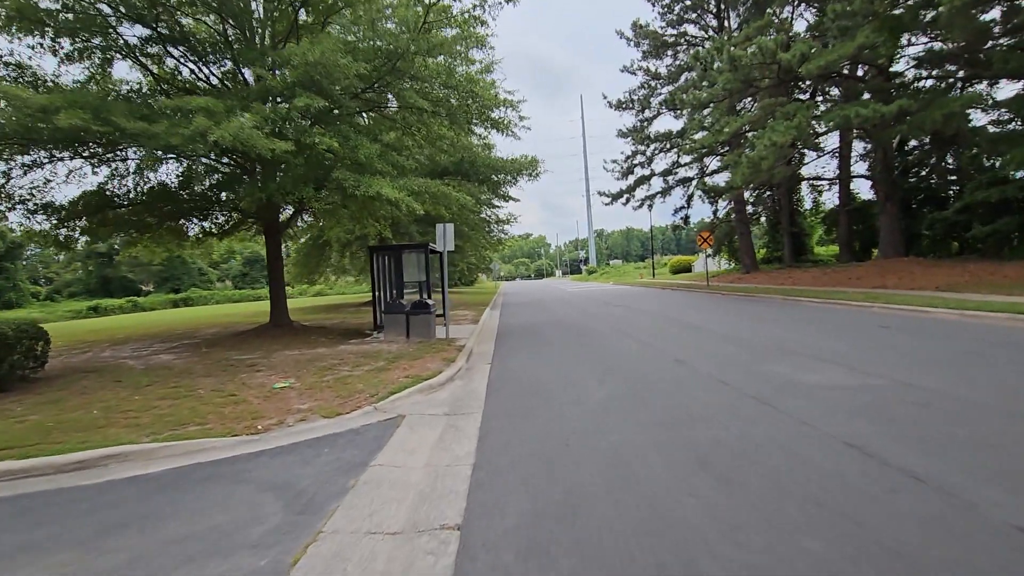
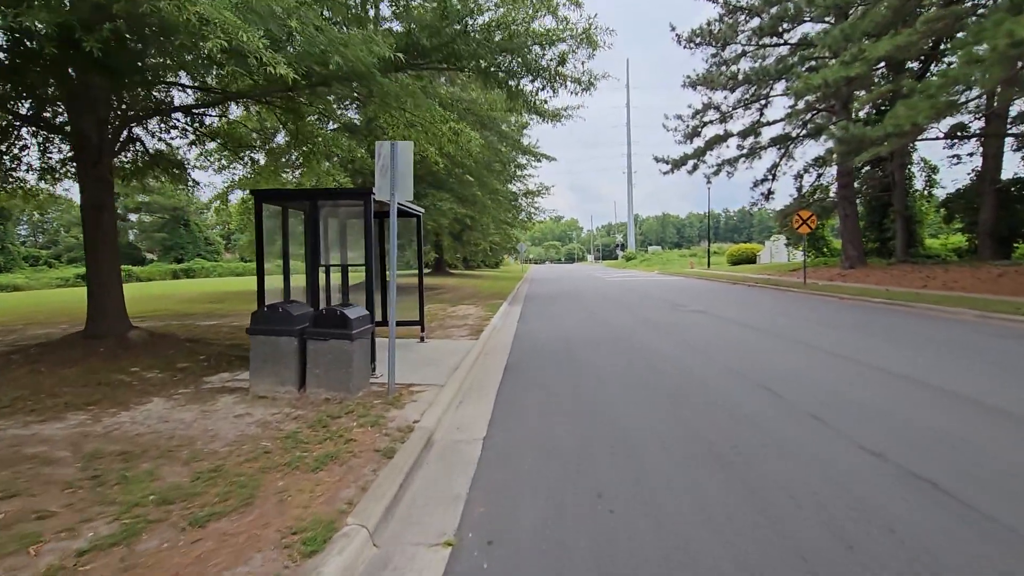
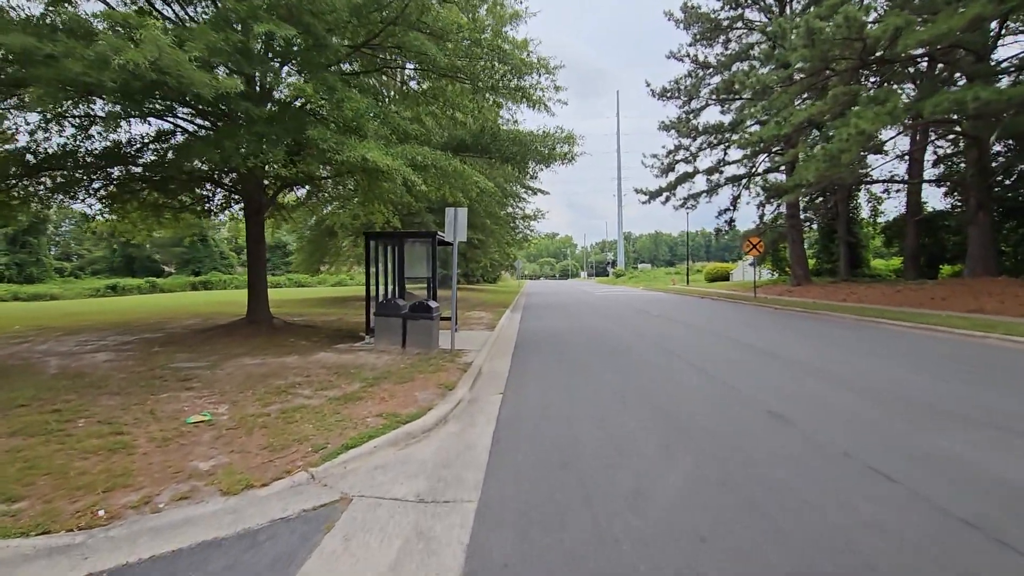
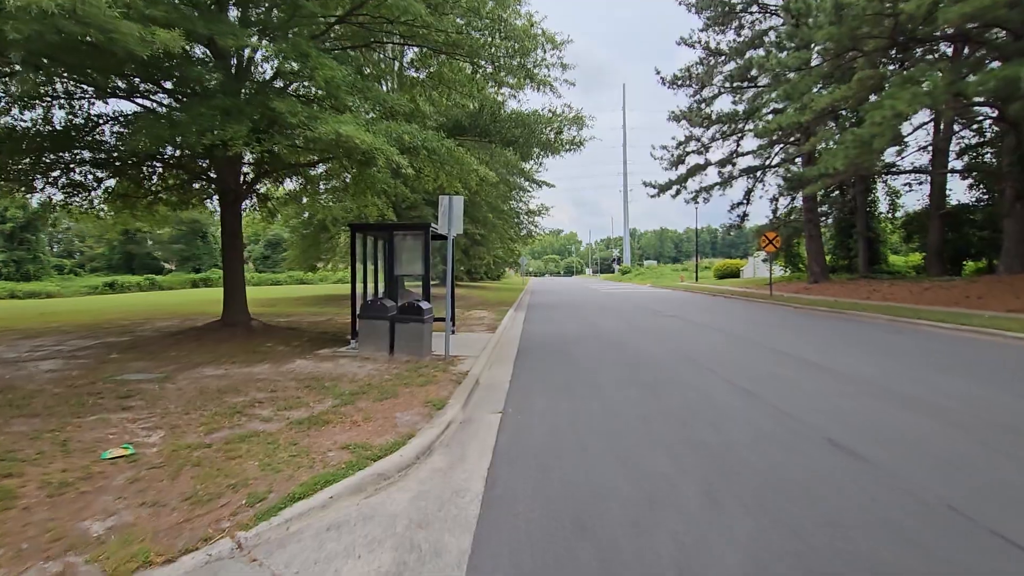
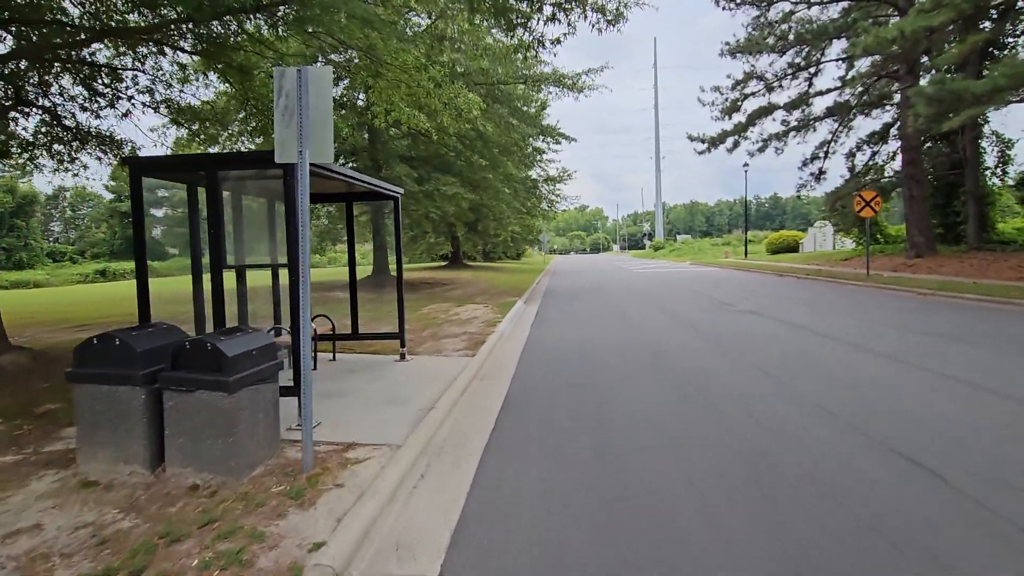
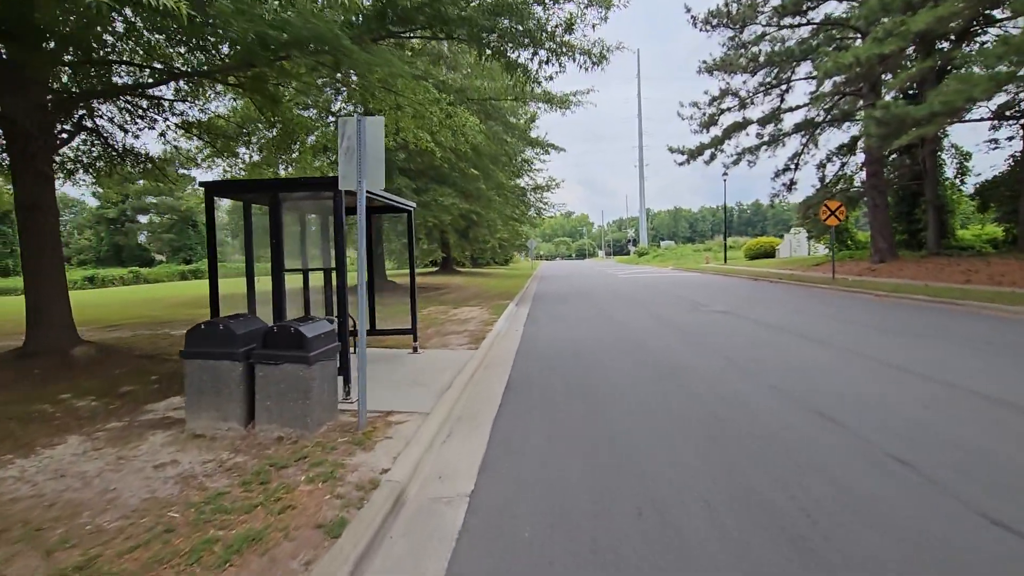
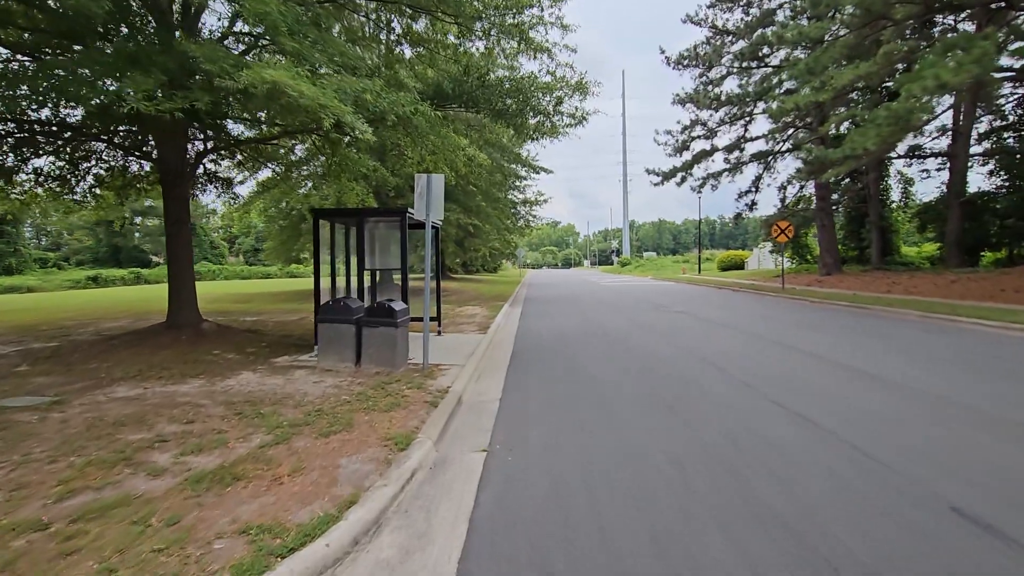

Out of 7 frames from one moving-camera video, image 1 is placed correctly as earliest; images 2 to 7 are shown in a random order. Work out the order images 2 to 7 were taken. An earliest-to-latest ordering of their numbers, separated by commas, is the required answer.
3, 4, 7, 2, 6, 5
